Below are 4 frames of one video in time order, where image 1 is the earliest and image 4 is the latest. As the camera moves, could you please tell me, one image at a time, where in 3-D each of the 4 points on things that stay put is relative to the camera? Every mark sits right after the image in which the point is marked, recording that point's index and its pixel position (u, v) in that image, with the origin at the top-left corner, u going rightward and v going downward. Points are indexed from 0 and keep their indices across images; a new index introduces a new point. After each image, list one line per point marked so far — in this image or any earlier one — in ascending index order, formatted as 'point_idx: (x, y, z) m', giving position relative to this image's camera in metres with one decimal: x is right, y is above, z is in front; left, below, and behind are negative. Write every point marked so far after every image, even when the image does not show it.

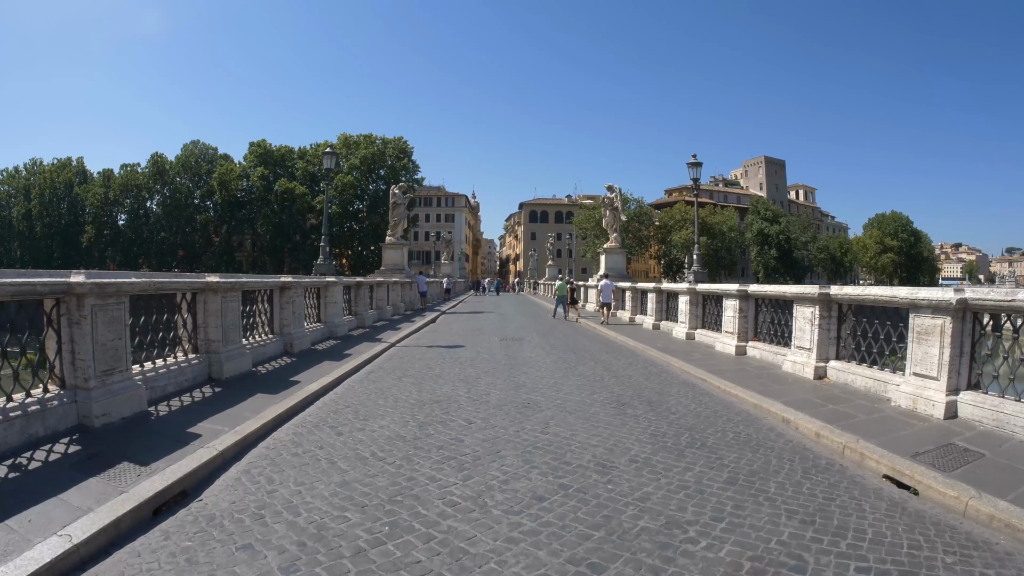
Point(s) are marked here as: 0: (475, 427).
0: (-0.4, -1.3, +5.3) m
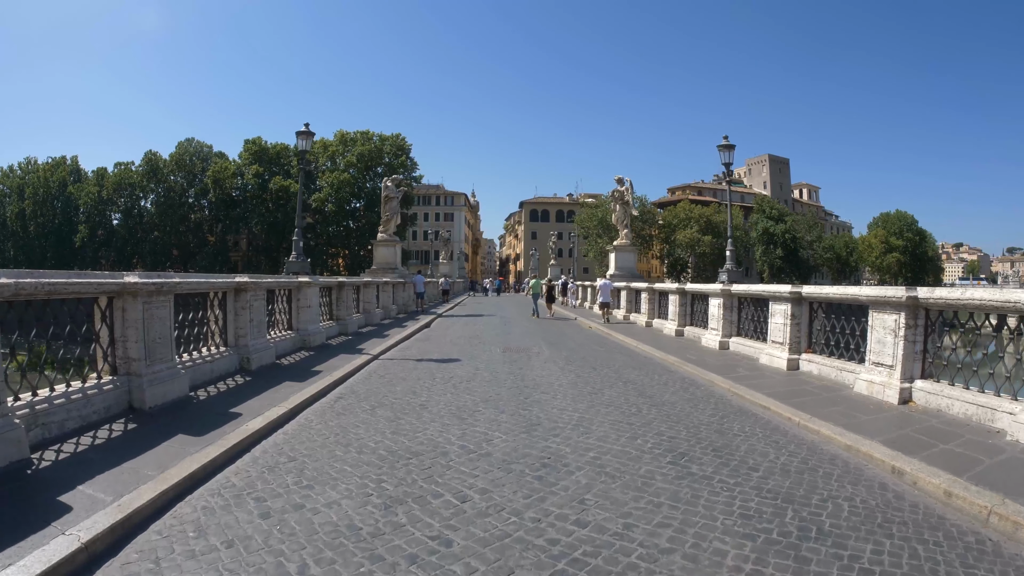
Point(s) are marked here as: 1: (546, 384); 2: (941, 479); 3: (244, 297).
0: (-0.2, -1.3, +3.4) m
1: (+0.4, -1.1, +6.8) m
2: (+3.8, -1.7, +5.1) m
3: (-4.1, -0.1, +8.7) m
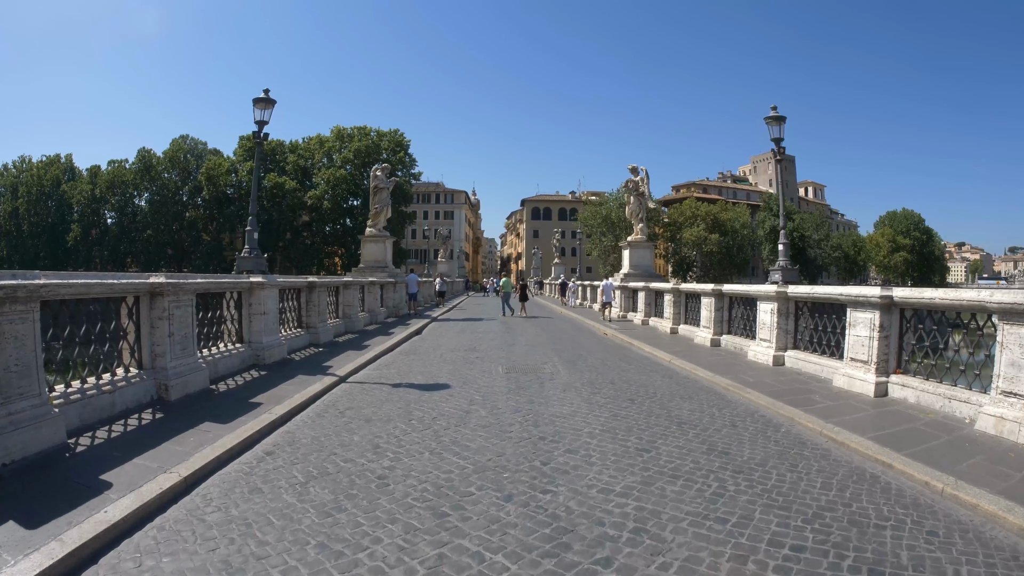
0: (-0.2, -1.4, +1.4) m
1: (+0.5, -1.2, +4.7) m
2: (+3.9, -1.7, +3.0) m
3: (-4.0, -0.2, +6.6) m
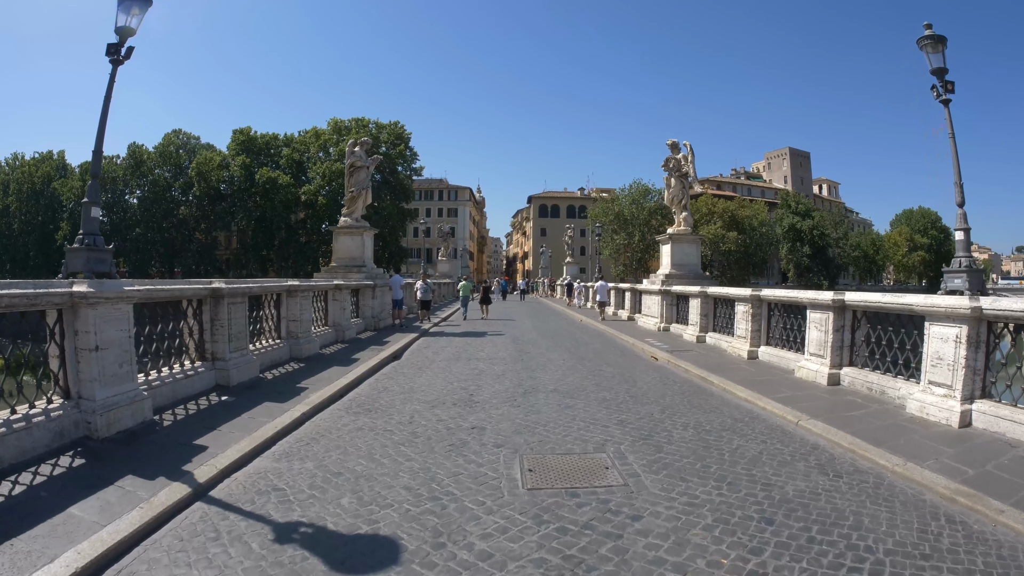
0: (0.0, -1.5, -2.1) m
1: (+0.6, -1.3, +1.2) m
2: (+4.0, -1.9, -0.5) m
3: (-3.8, -0.3, +3.2) m
